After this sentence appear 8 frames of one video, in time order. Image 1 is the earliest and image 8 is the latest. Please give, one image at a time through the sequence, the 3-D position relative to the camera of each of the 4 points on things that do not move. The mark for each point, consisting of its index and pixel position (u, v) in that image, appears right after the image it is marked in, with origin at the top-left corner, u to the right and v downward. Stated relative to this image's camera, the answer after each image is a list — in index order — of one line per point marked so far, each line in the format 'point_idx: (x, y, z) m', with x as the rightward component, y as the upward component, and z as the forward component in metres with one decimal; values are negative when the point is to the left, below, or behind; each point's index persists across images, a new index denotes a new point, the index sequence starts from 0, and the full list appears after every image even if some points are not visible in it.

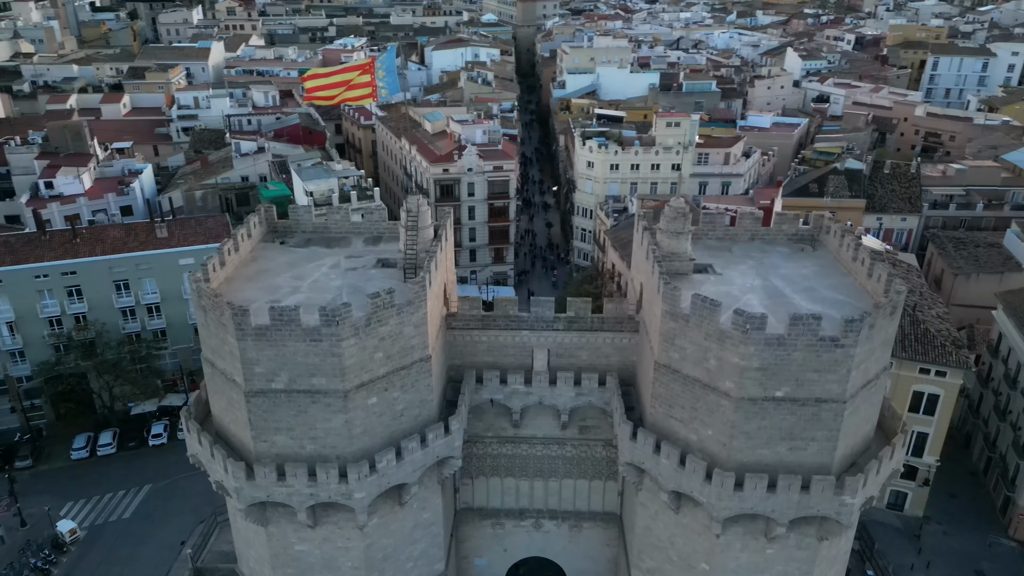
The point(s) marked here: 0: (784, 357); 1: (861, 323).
0: (+7.4, -1.9, +19.9) m
1: (+9.3, -0.9, +19.4) m
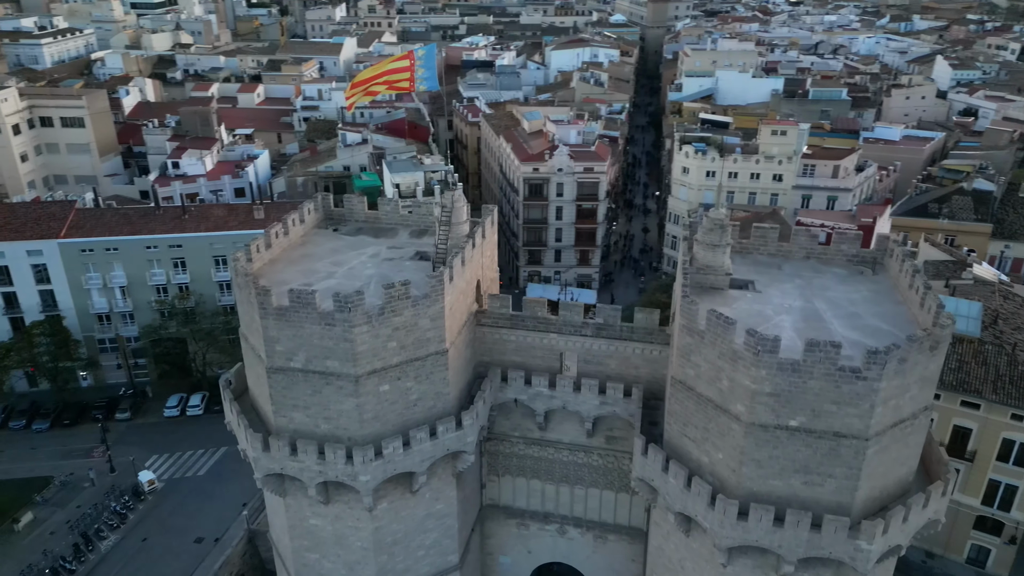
0: (+7.3, -2.5, +18.6) m
1: (+9.2, -1.7, +17.9) m
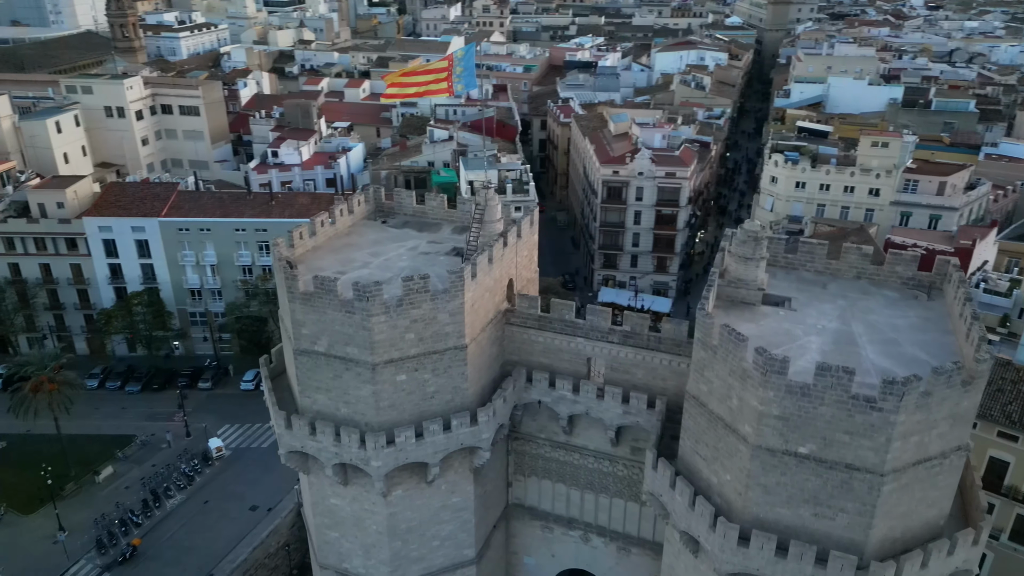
0: (+7.2, -3.0, +17.6) m
1: (+8.9, -2.2, +16.6) m
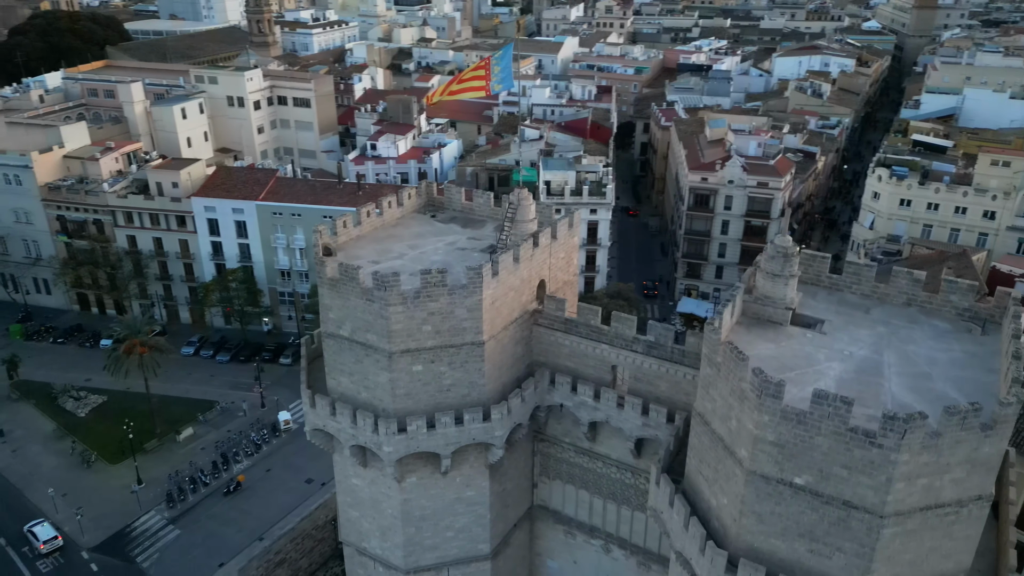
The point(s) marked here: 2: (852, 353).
0: (+6.7, -3.4, +16.6) m
1: (+8.3, -2.9, +15.3) m
2: (+9.4, -1.8, +19.9) m
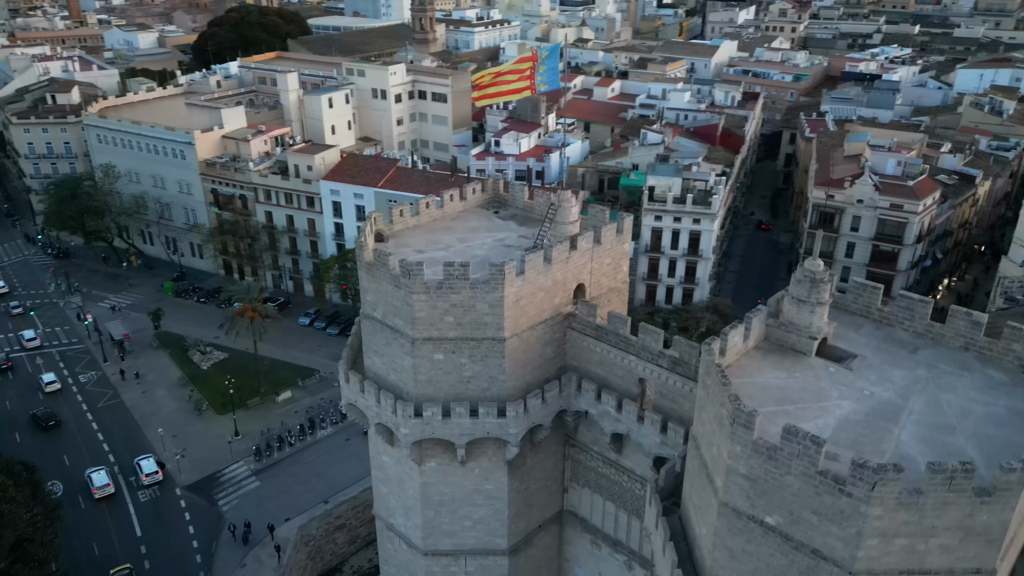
0: (+5.6, -4.0, +15.5) m
1: (+7.0, -3.6, +13.9) m
2: (+9.0, -2.7, +18.2) m
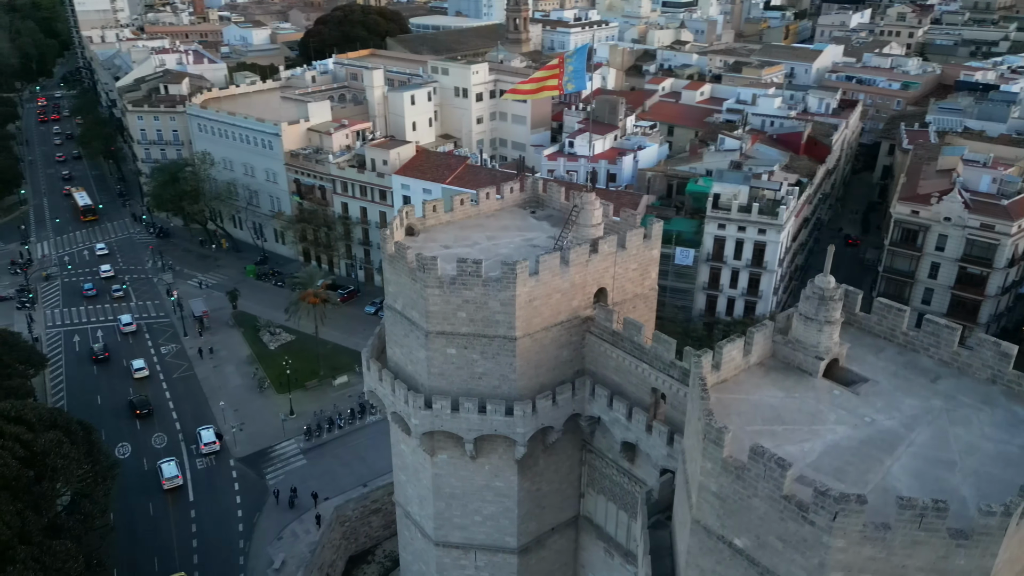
0: (+4.7, -4.3, +14.9) m
1: (+5.9, -3.9, +13.1) m
2: (+8.6, -3.2, +17.1) m
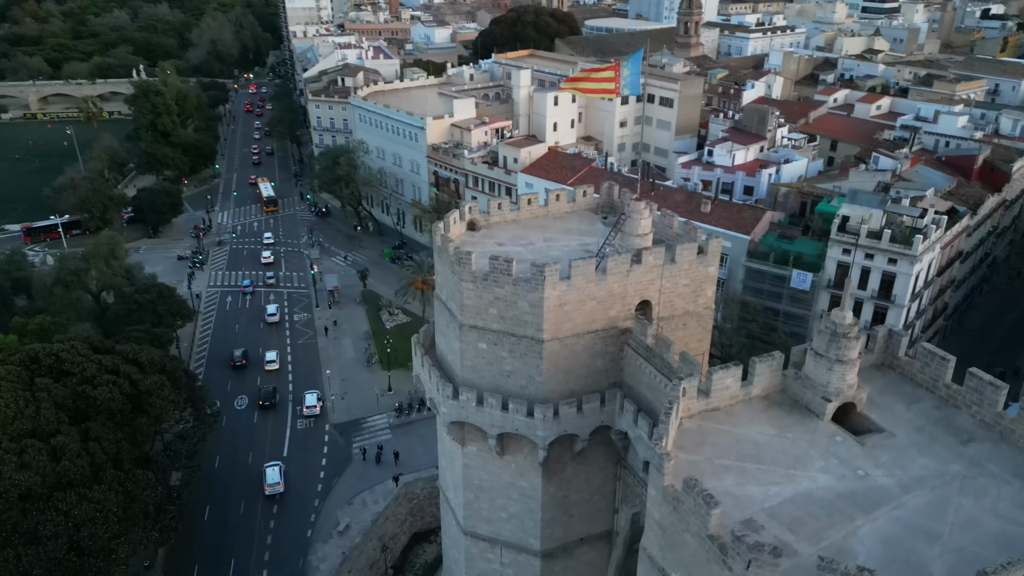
0: (+3.2, -4.7, +14.1) m
1: (+4.0, -4.4, +12.1) m
2: (+7.5, -4.0, +15.4) m
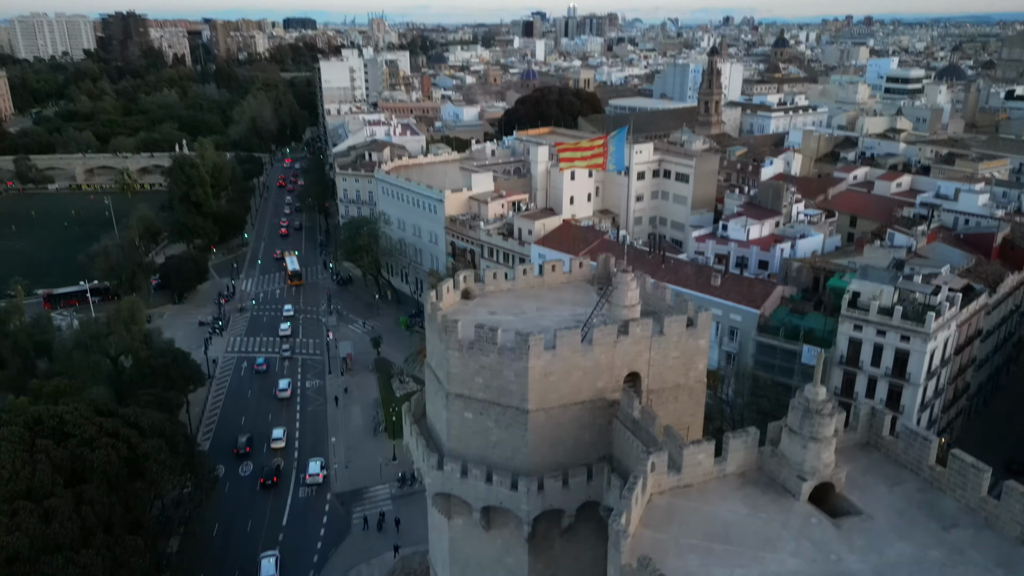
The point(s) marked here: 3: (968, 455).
0: (+2.3, -6.0, +13.5) m
1: (+3.0, -5.6, +11.6) m
2: (+6.7, -5.5, +14.7) m
3: (+10.4, -3.8, +16.2) m
